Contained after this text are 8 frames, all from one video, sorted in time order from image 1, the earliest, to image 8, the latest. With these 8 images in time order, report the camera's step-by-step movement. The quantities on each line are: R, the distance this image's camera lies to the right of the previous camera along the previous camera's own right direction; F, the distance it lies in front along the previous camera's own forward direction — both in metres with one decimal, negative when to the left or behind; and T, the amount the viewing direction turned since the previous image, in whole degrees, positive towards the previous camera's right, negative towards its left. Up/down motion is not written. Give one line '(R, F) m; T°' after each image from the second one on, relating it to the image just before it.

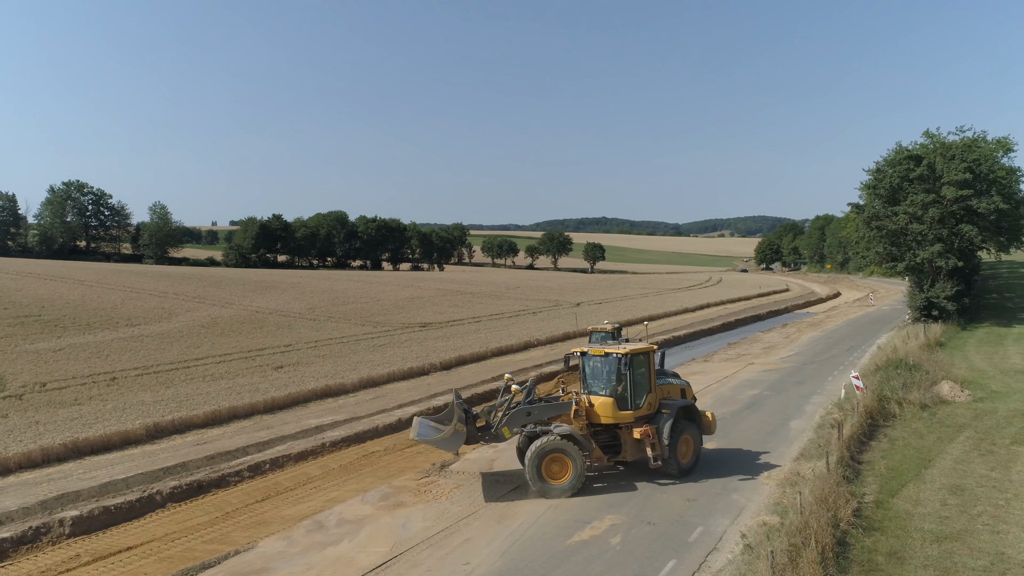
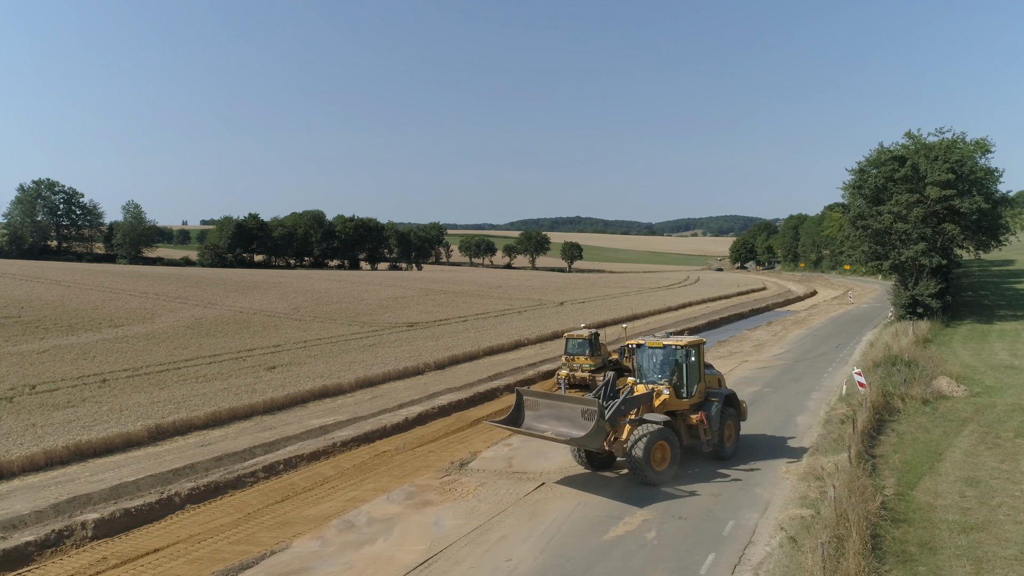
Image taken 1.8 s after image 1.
(-0.7, 0.0) m; +2°
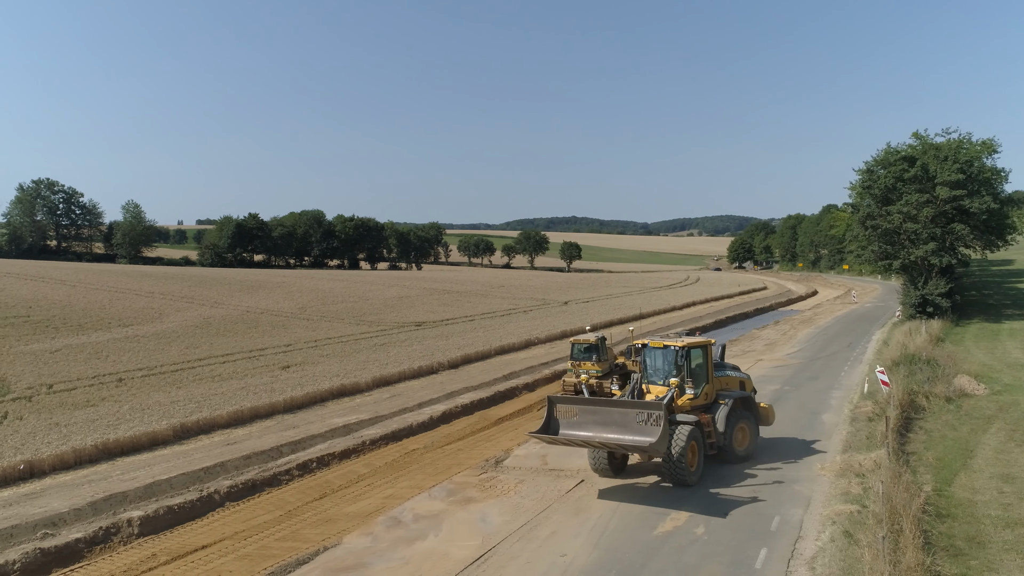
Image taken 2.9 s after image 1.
(-0.7, -0.1) m; 0°
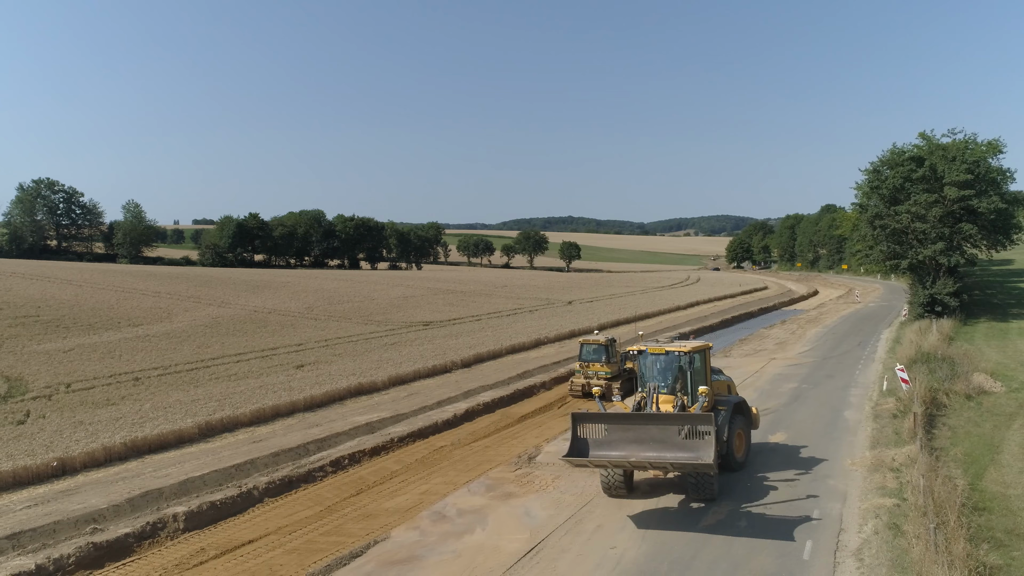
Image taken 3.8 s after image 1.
(-0.6, -0.1) m; 0°
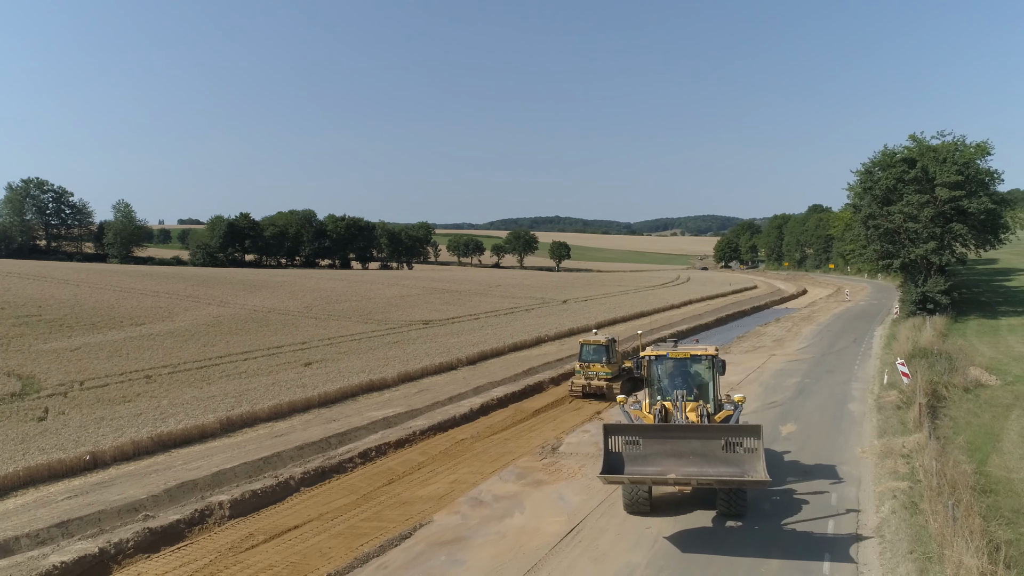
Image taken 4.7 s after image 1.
(-0.6, -0.4) m; +1°
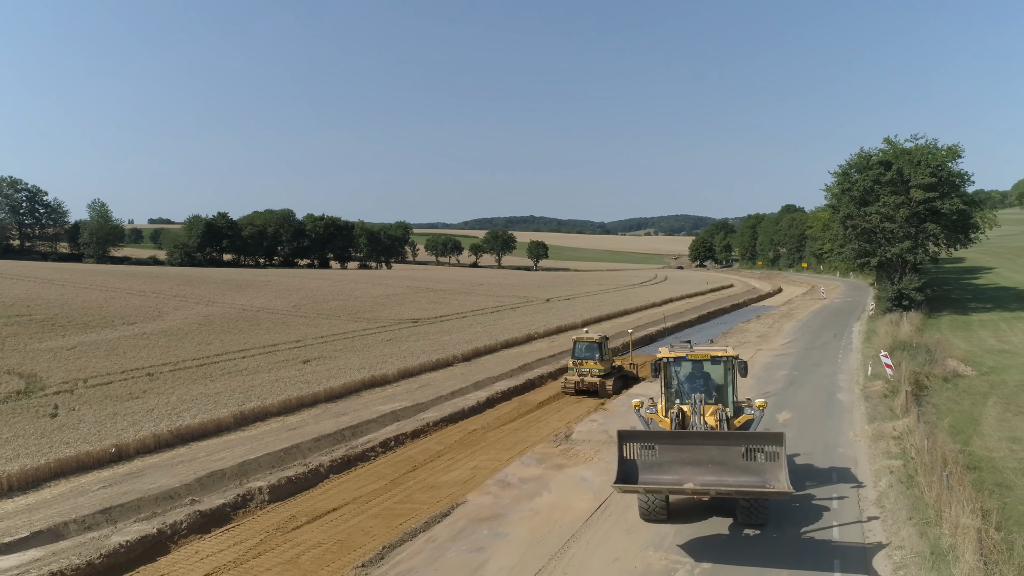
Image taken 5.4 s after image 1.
(-0.7, -0.6) m; +2°
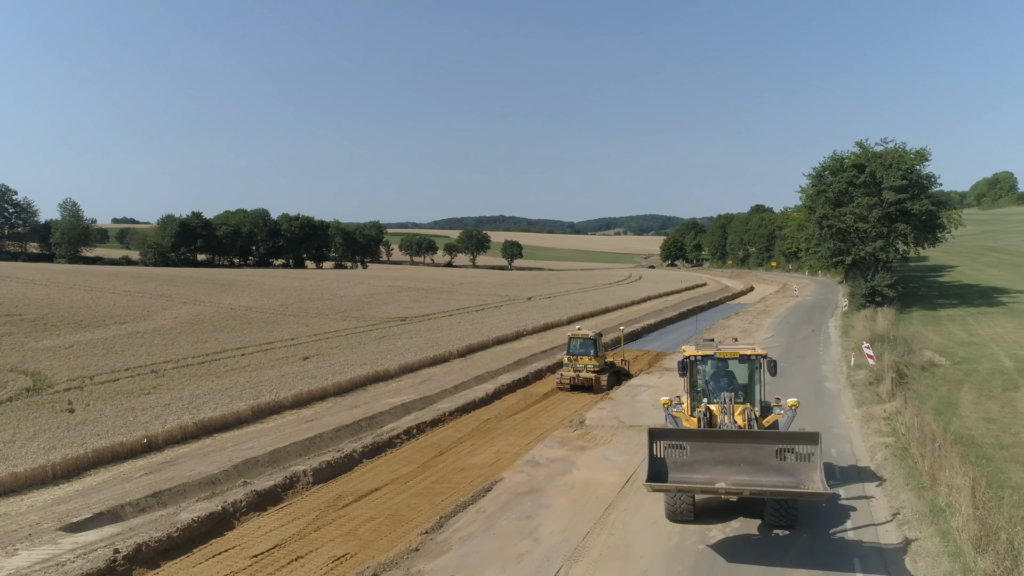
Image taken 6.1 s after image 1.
(-0.9, -0.8) m; +2°
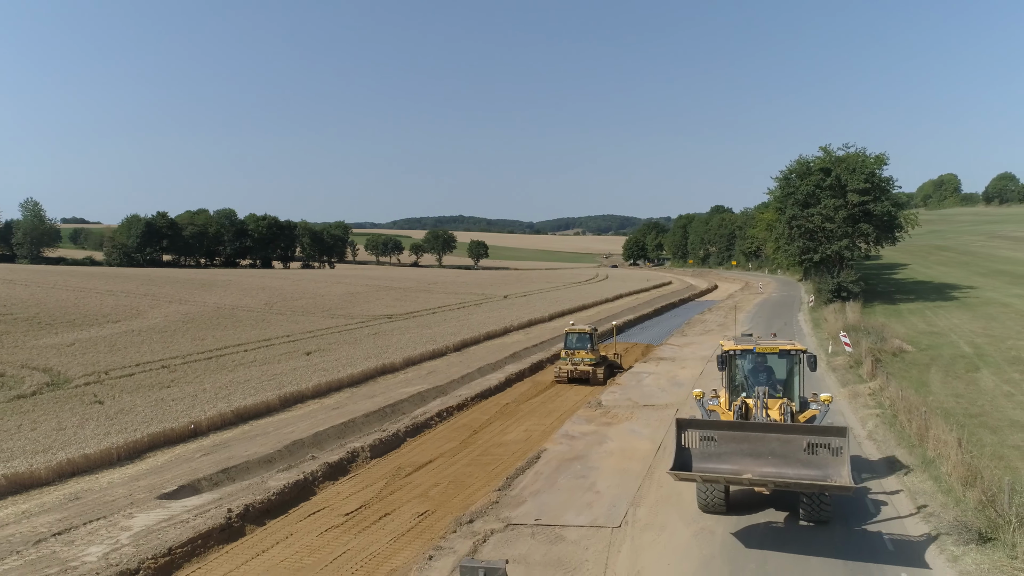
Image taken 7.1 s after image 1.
(-1.3, -1.2) m; +3°
